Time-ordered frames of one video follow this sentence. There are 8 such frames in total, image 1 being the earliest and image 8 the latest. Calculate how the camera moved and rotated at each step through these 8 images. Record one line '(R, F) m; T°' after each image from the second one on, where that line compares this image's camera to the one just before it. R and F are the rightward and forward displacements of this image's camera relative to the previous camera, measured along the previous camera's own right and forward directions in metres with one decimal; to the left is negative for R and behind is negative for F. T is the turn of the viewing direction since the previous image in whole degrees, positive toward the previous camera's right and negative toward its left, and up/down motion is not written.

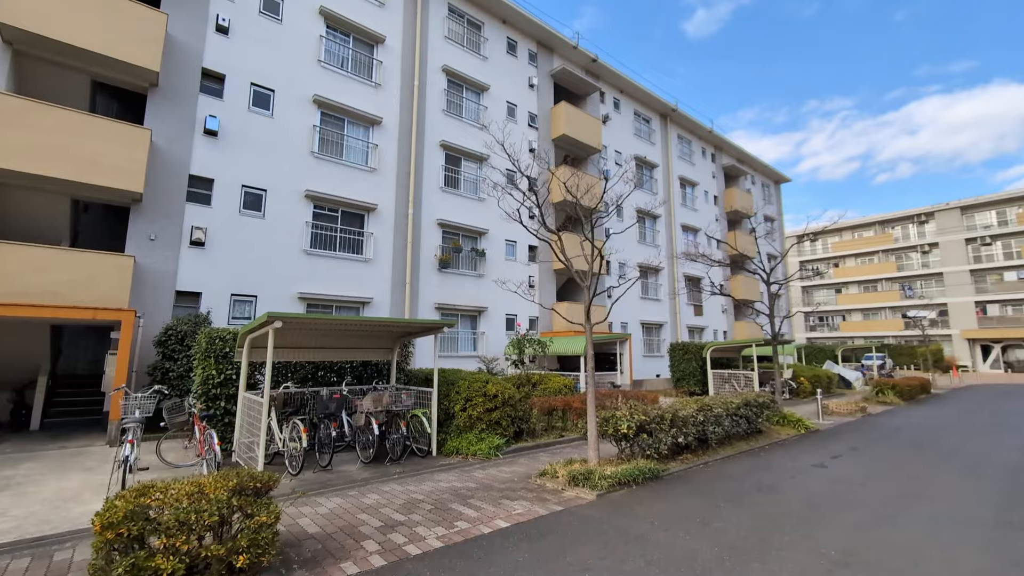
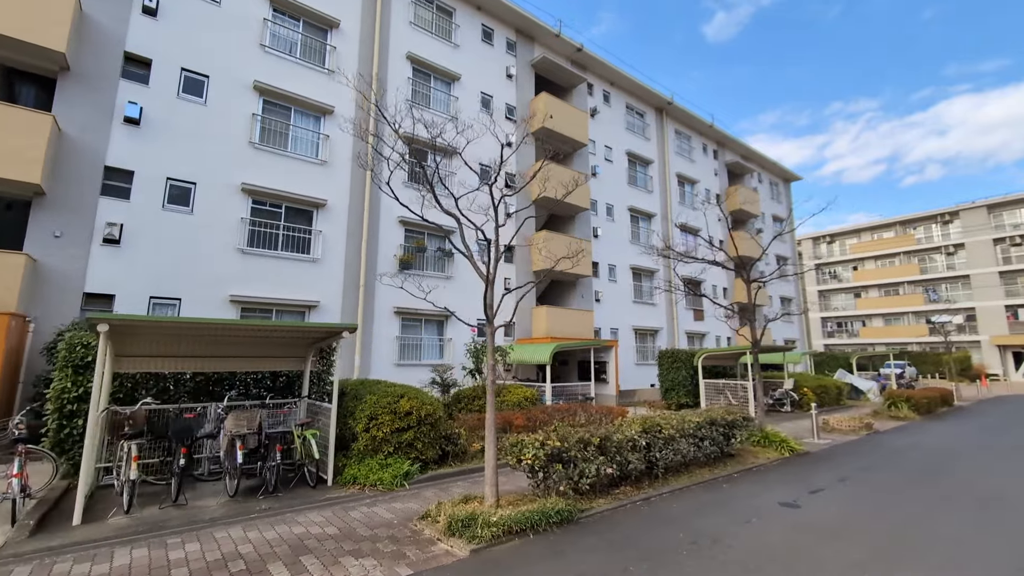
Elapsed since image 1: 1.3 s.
(+1.4, +1.2) m; -2°
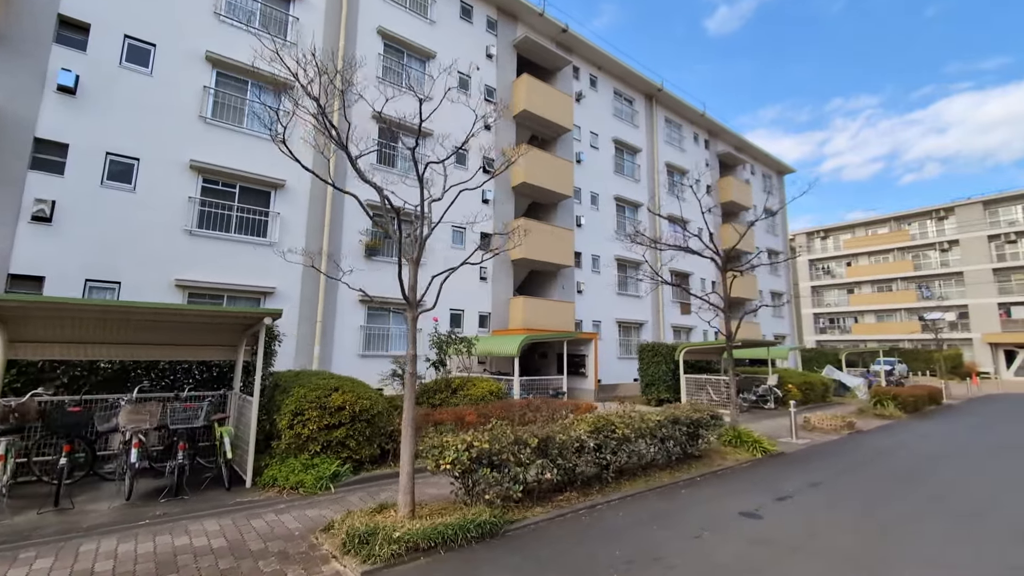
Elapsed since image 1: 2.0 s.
(+0.7, +0.6) m; 0°
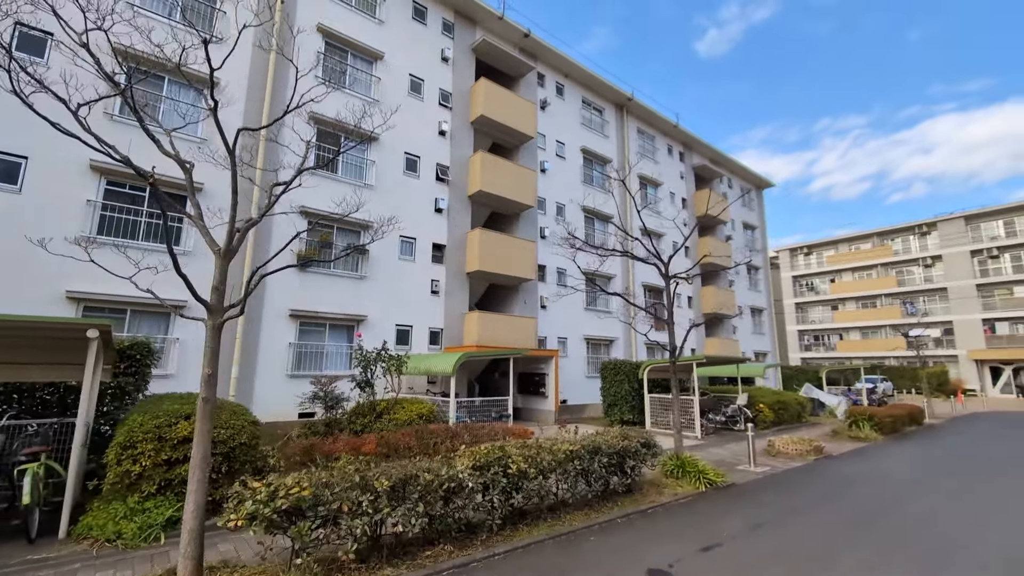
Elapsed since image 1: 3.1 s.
(+1.2, +0.9) m; +1°
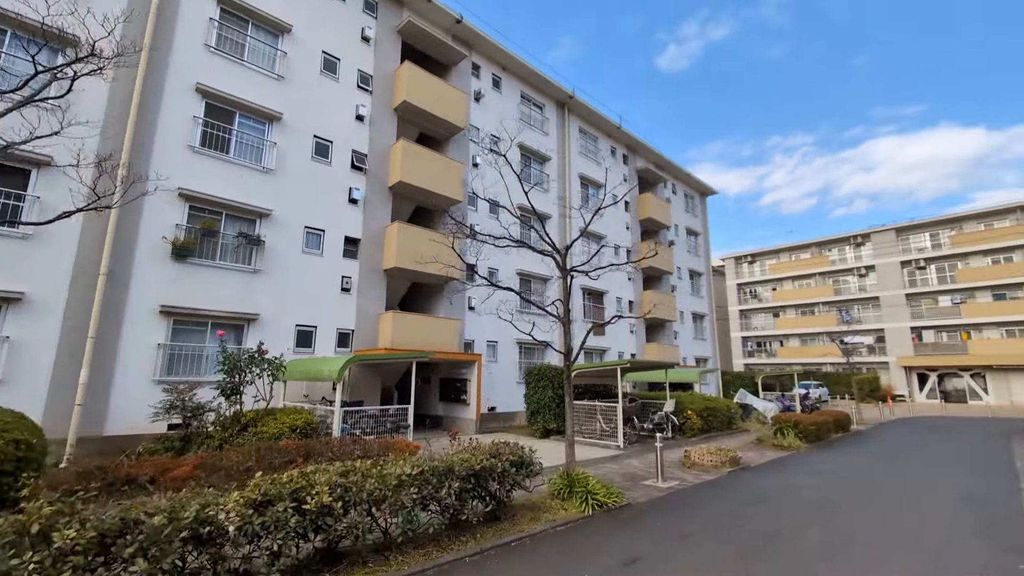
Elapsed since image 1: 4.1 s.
(+1.2, +0.9) m; +5°
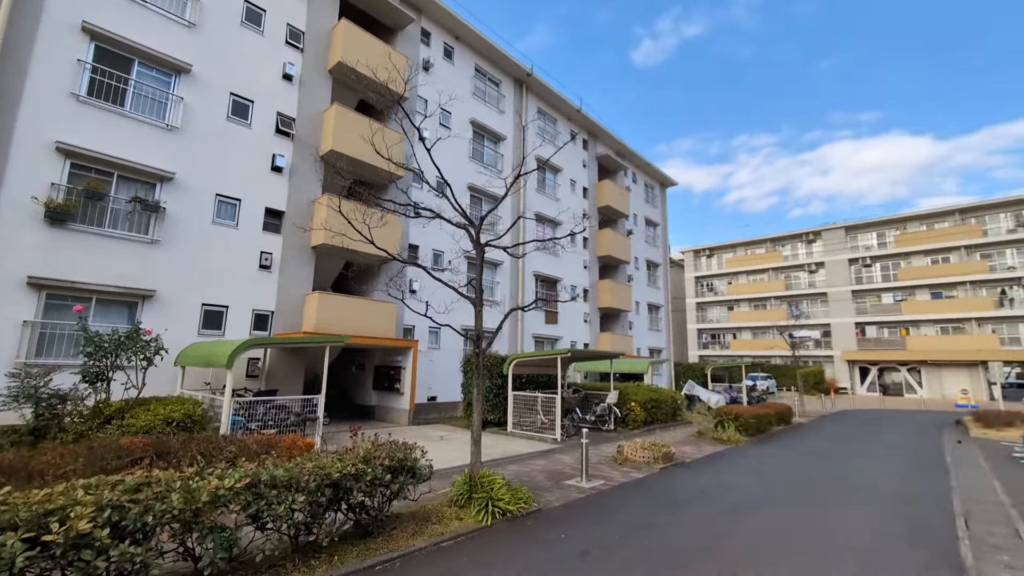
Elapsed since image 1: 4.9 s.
(+0.7, +0.8) m; +4°
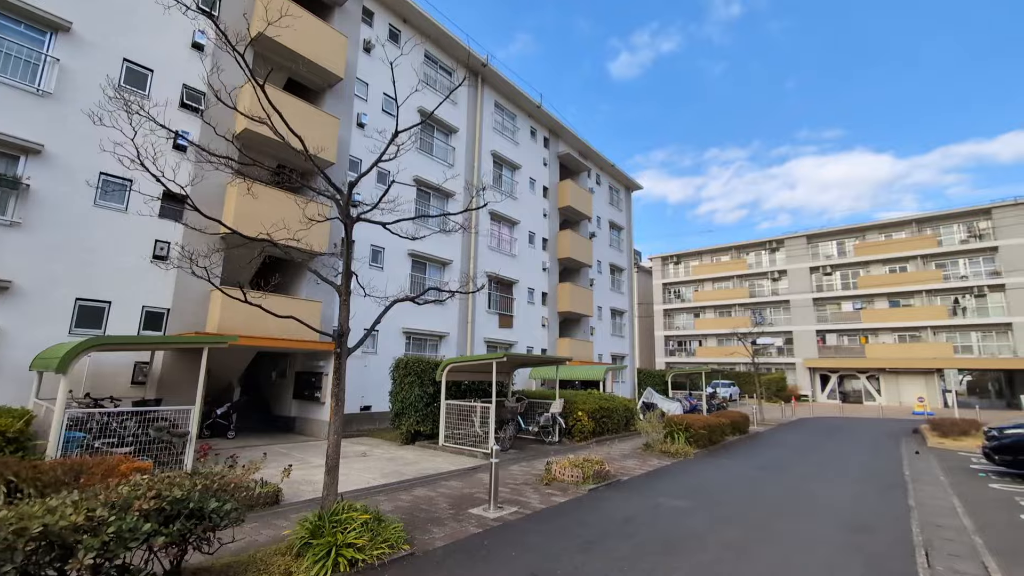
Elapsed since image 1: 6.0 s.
(+0.9, +1.1) m; +3°
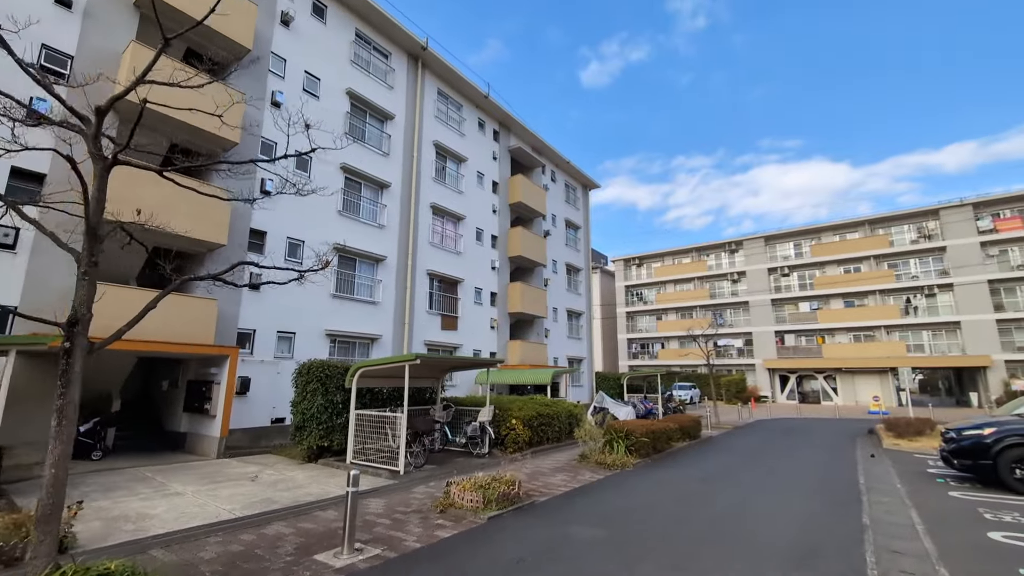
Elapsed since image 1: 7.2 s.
(+1.0, +1.2) m; +3°
